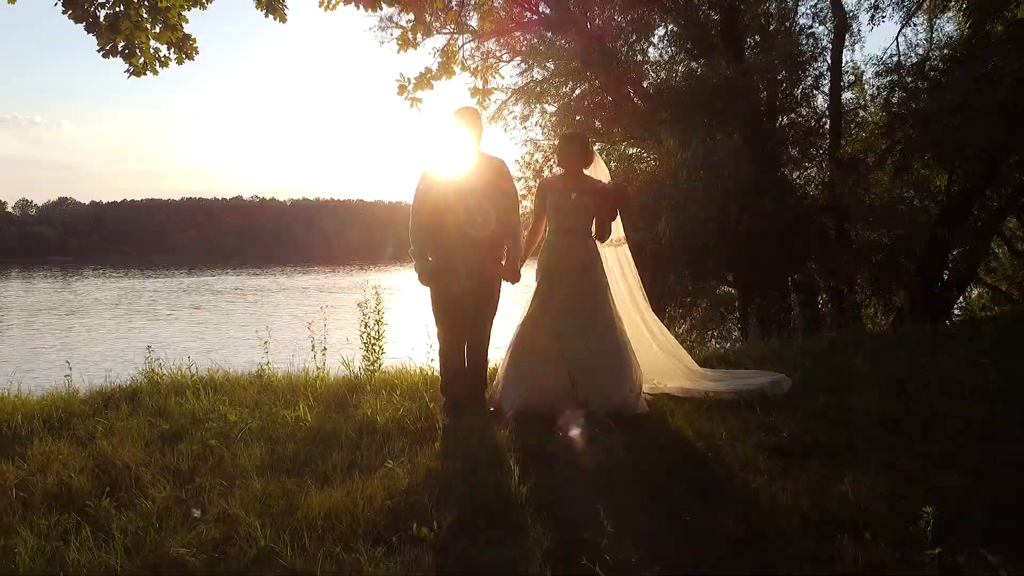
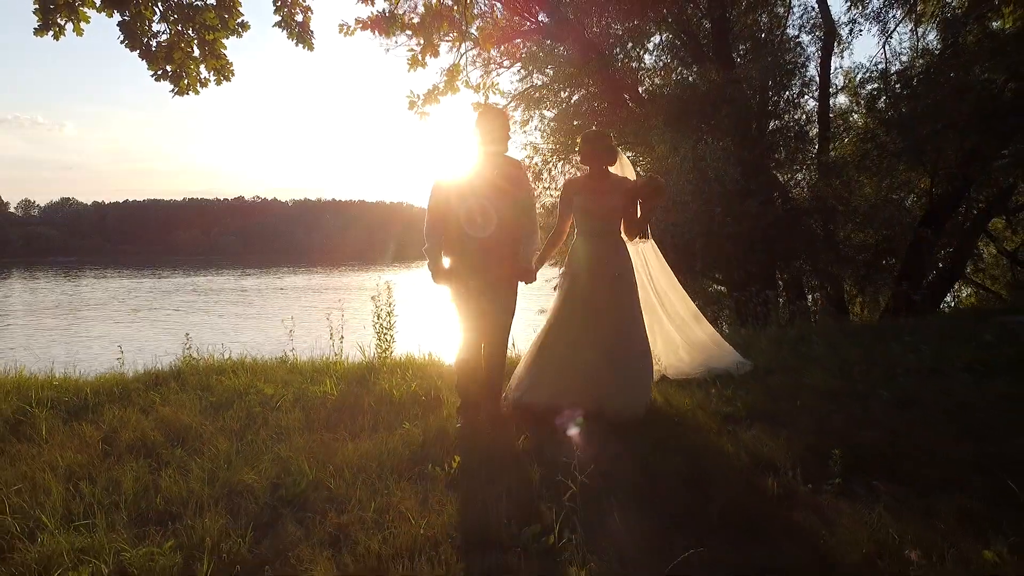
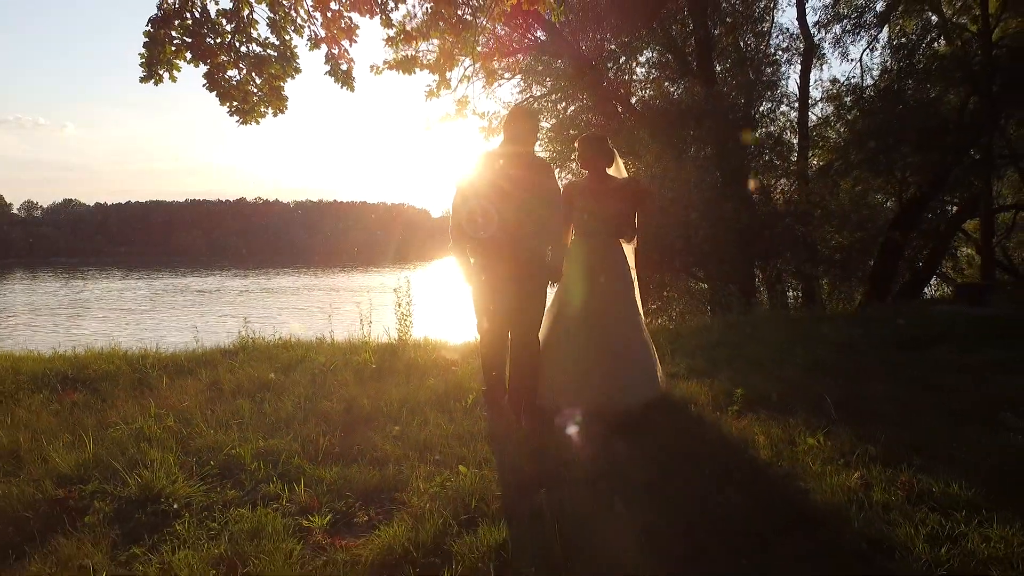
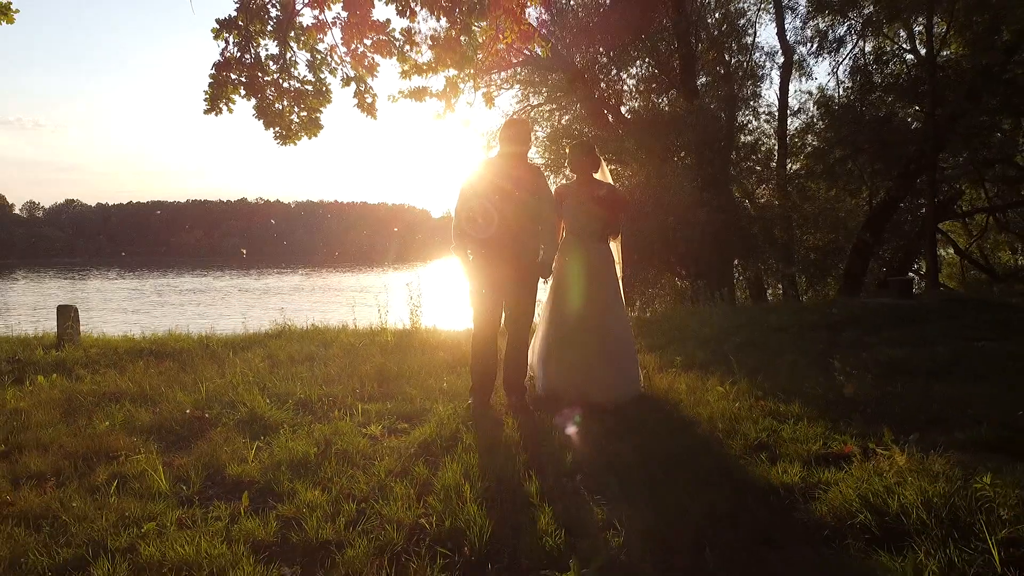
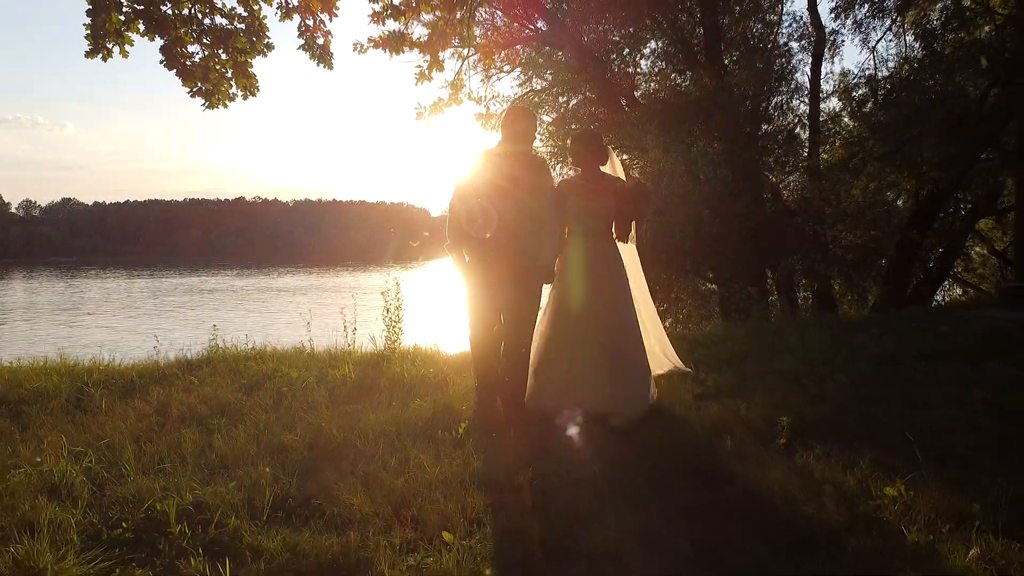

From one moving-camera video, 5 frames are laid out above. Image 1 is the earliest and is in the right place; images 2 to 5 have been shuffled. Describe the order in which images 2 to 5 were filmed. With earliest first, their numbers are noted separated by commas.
2, 5, 3, 4
